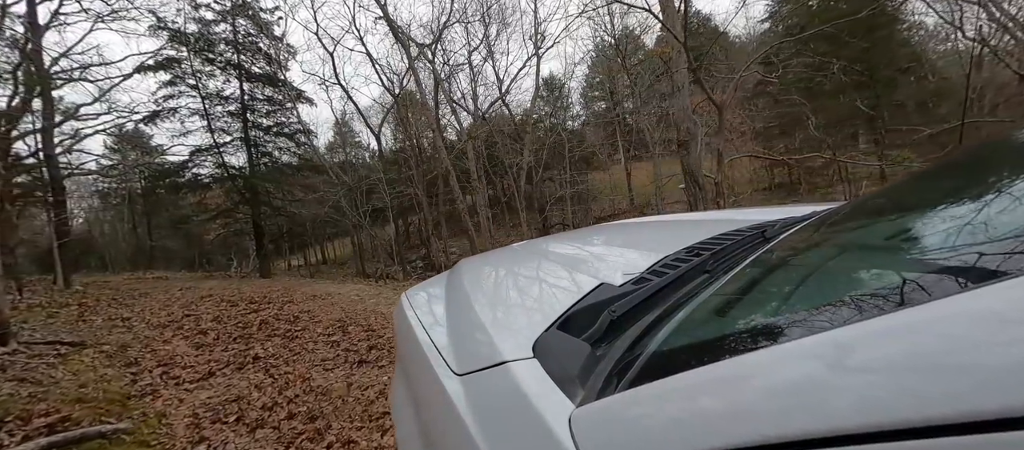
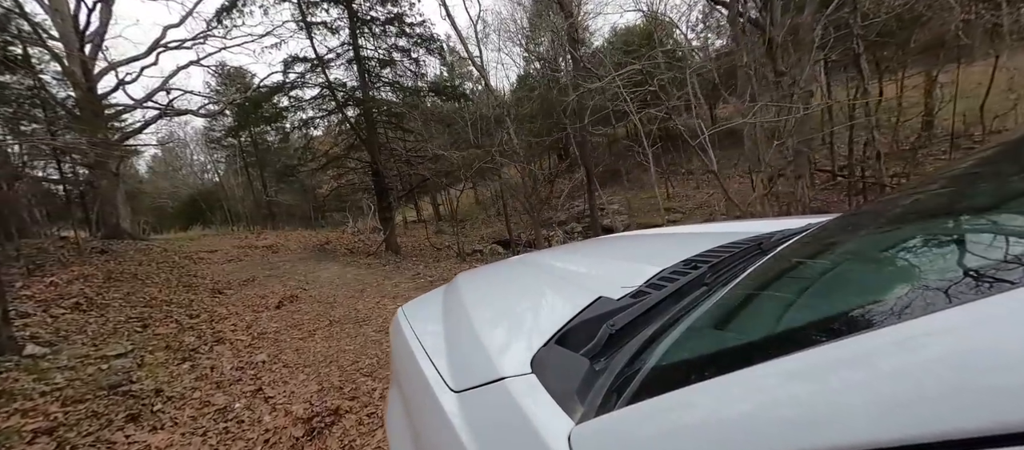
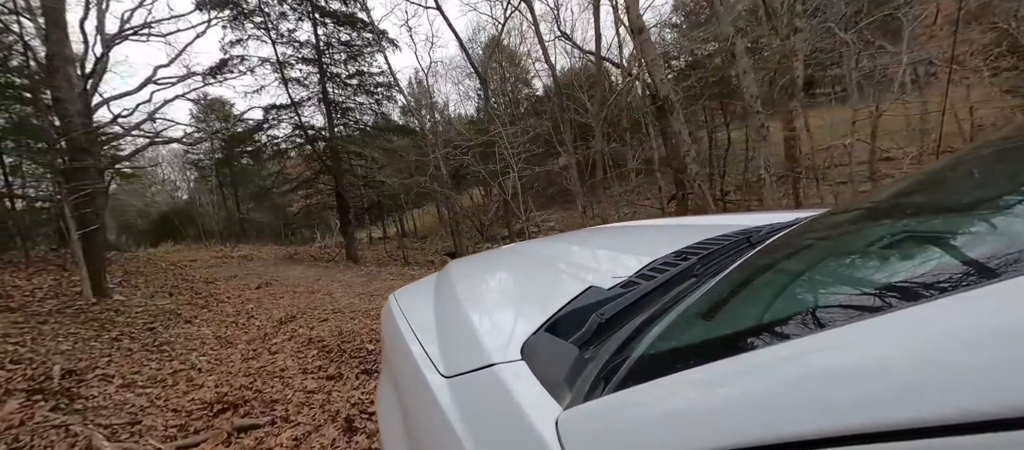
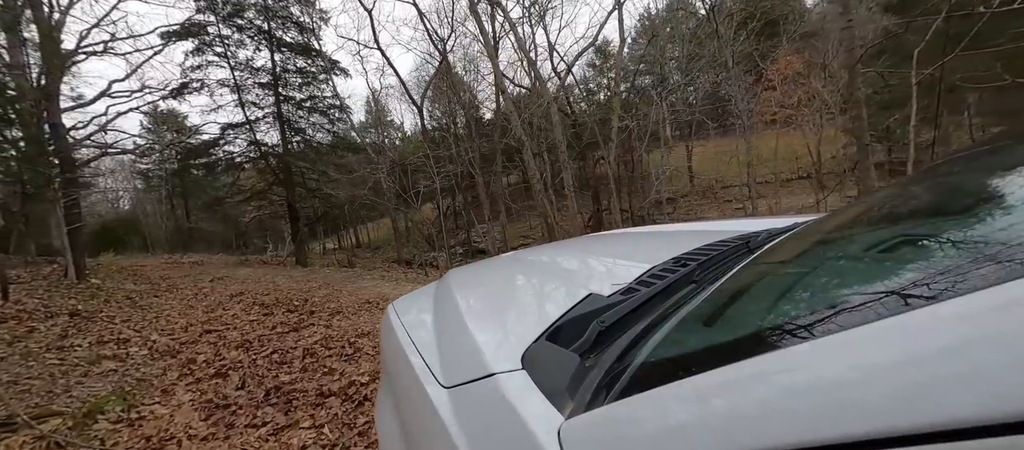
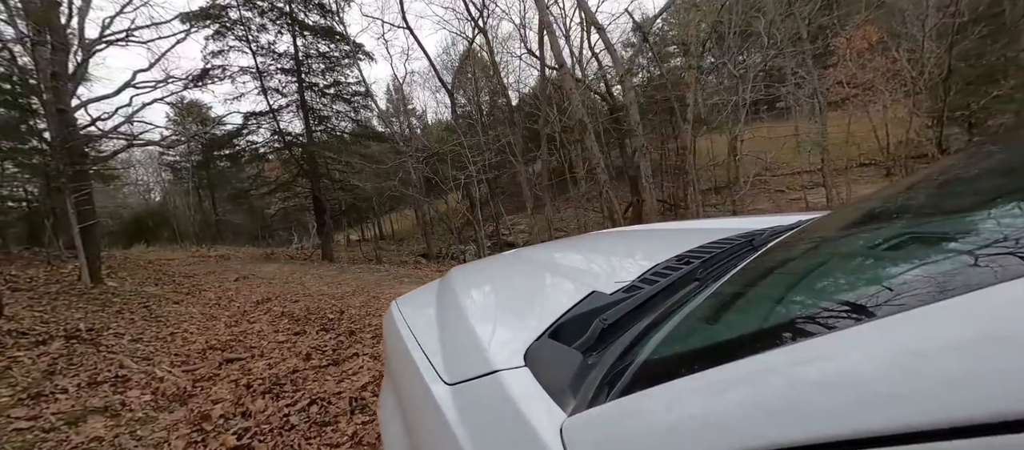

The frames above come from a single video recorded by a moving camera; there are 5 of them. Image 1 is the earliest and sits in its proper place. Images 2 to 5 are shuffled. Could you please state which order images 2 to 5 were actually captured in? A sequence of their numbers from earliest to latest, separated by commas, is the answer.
4, 5, 3, 2
